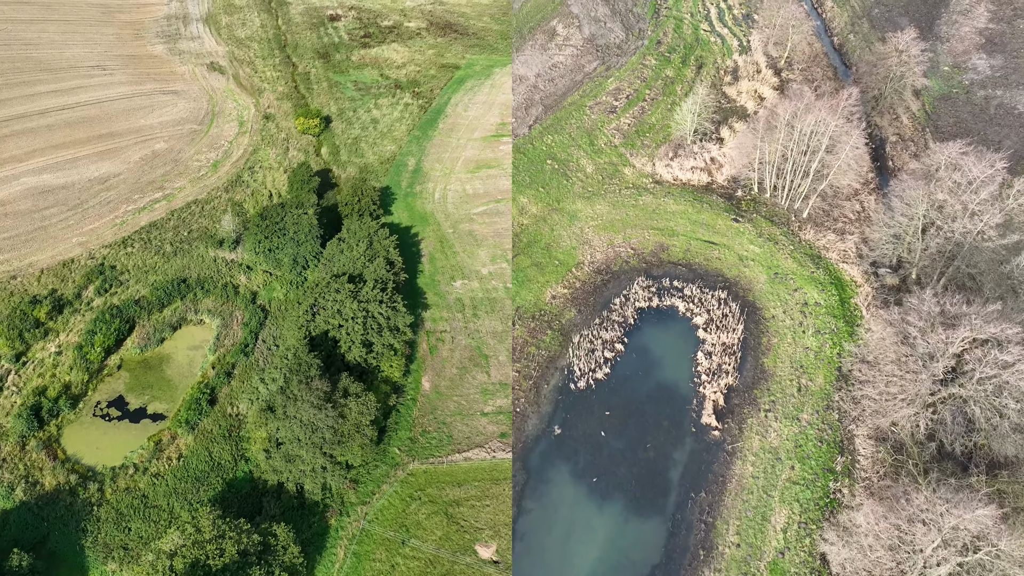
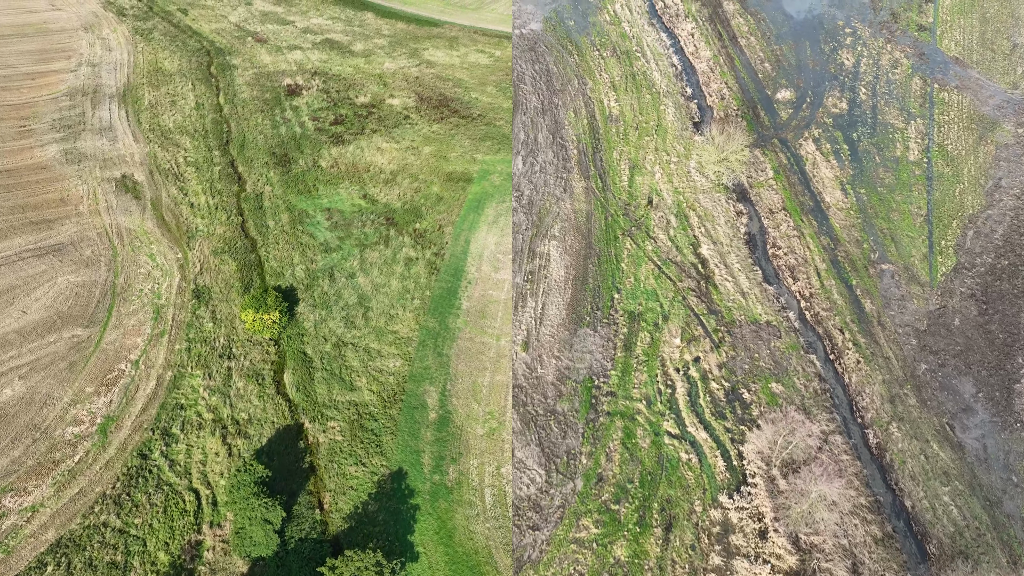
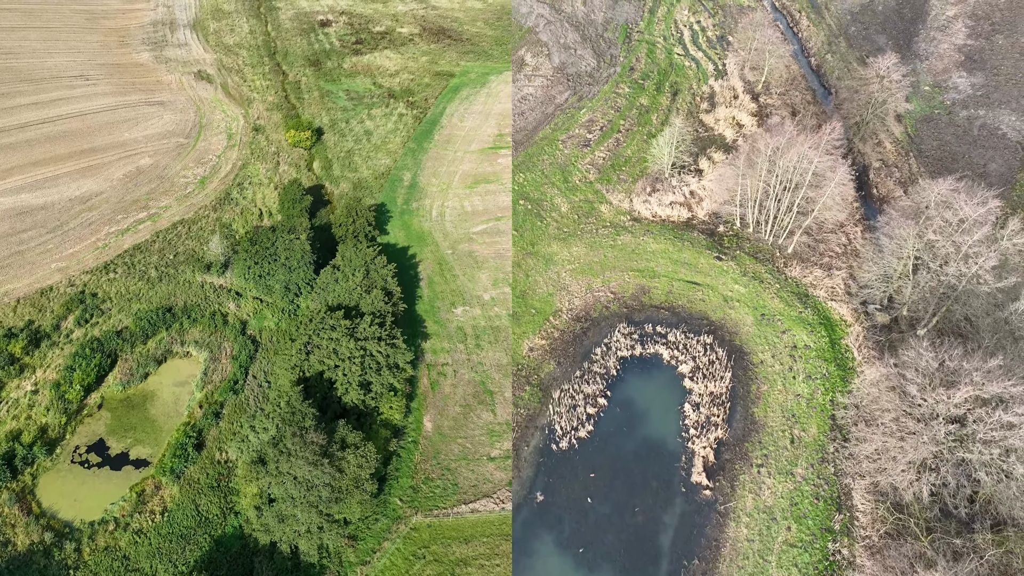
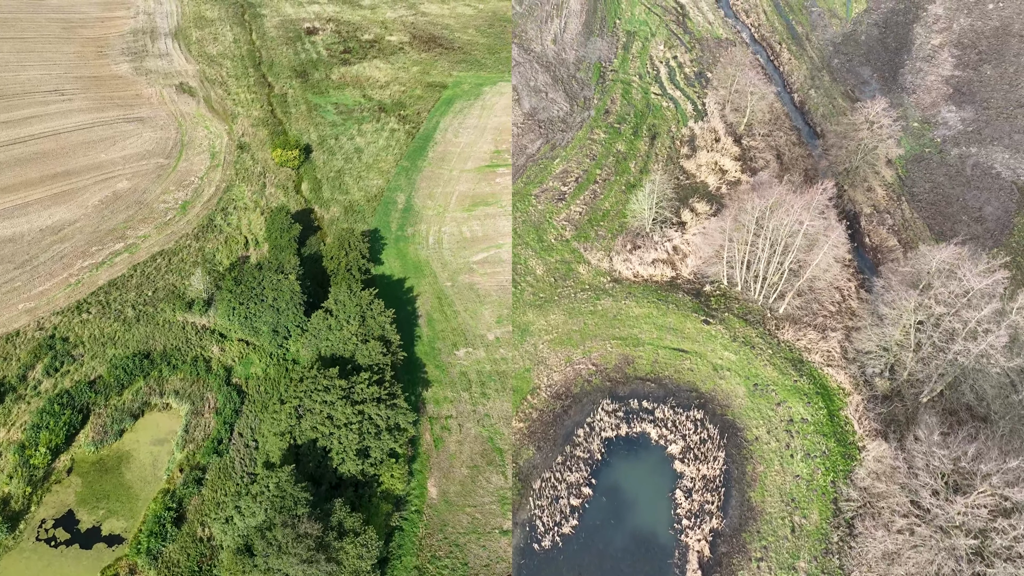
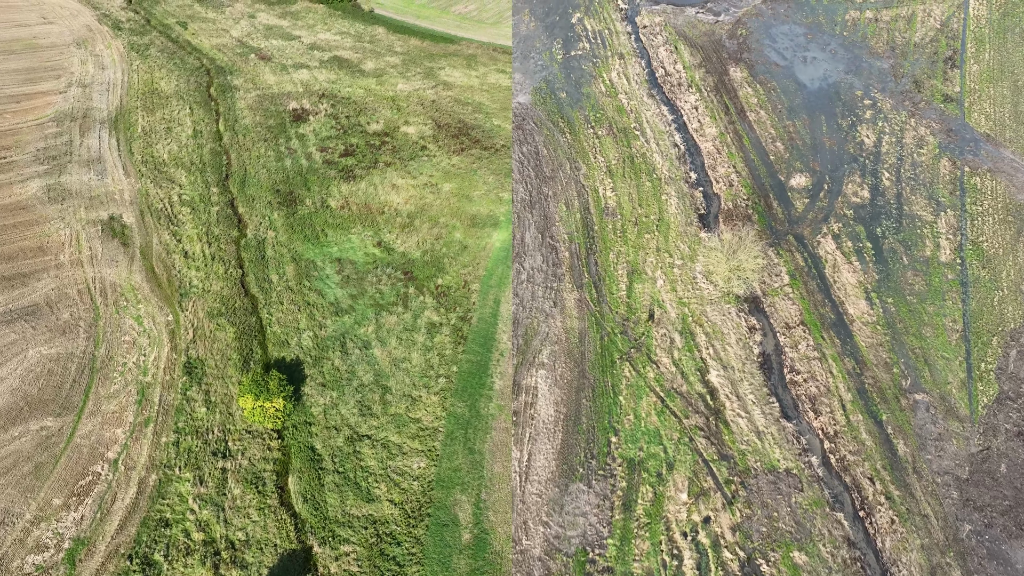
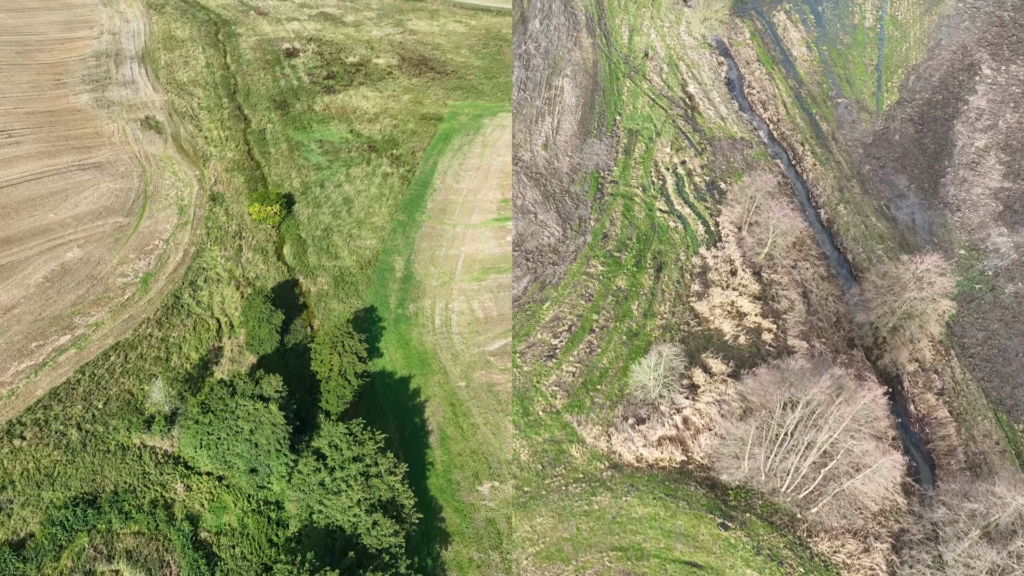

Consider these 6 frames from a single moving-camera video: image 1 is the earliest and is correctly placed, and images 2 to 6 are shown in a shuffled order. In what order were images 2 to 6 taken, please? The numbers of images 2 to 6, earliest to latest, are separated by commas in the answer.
3, 4, 6, 2, 5
